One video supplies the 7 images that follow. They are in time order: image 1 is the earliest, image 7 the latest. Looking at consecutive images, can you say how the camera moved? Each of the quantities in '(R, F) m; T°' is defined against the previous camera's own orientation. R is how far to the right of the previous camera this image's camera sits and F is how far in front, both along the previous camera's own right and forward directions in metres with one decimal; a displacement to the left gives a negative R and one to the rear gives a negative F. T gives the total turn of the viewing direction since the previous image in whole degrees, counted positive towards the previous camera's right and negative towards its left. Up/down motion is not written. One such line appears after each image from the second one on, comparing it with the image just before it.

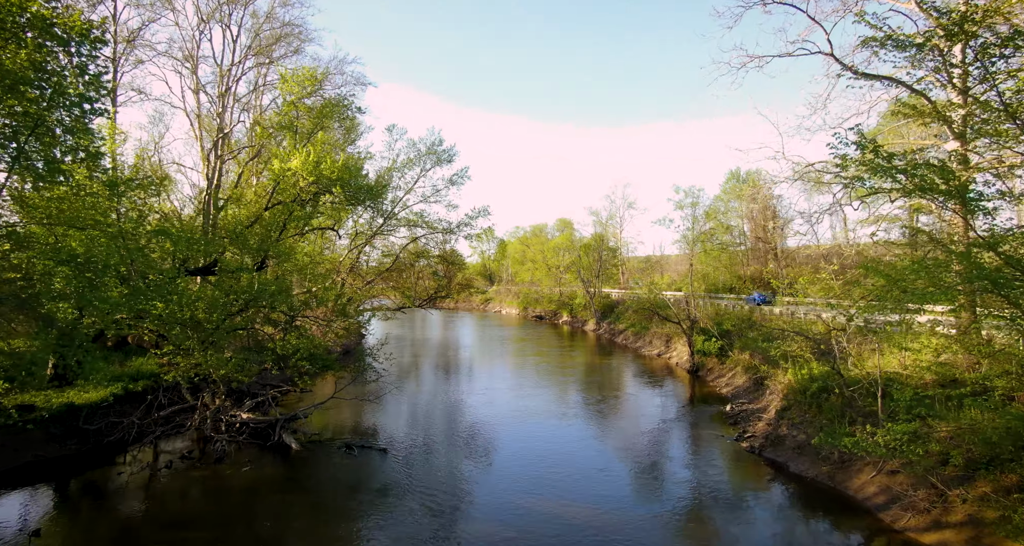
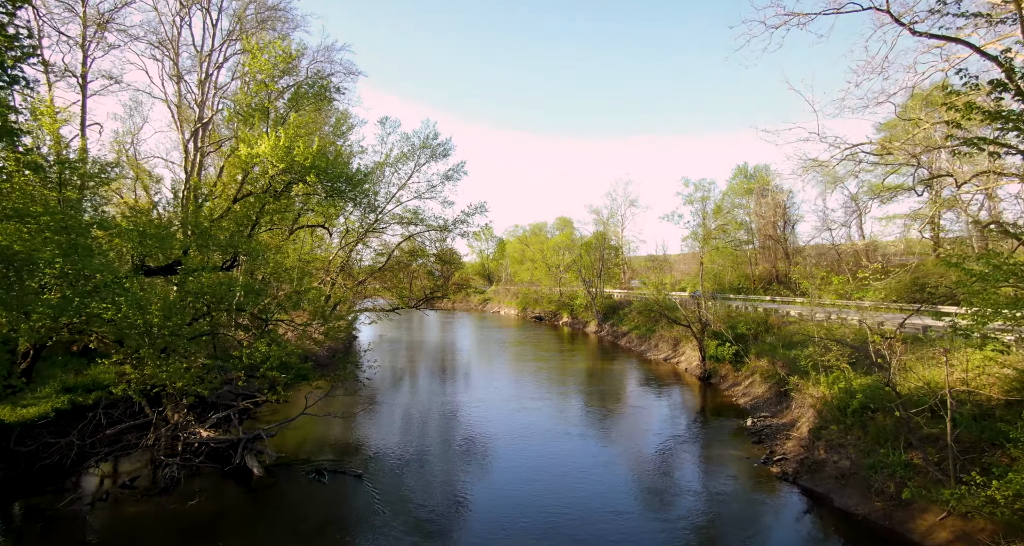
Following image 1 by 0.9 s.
(+0.1, +1.9) m; 0°
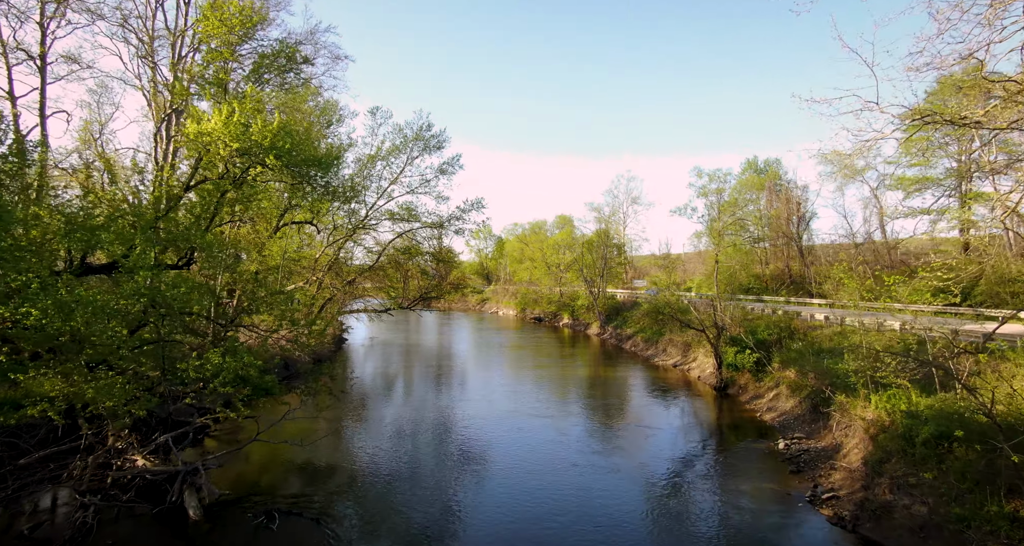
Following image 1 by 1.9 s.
(+0.1, +2.3) m; 0°
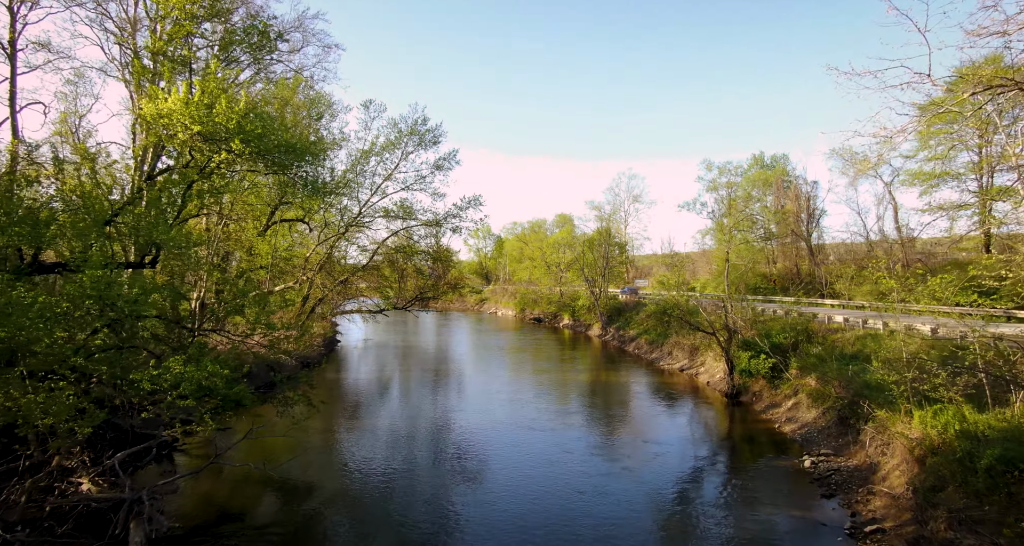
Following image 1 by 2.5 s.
(+0.1, +1.4) m; 0°
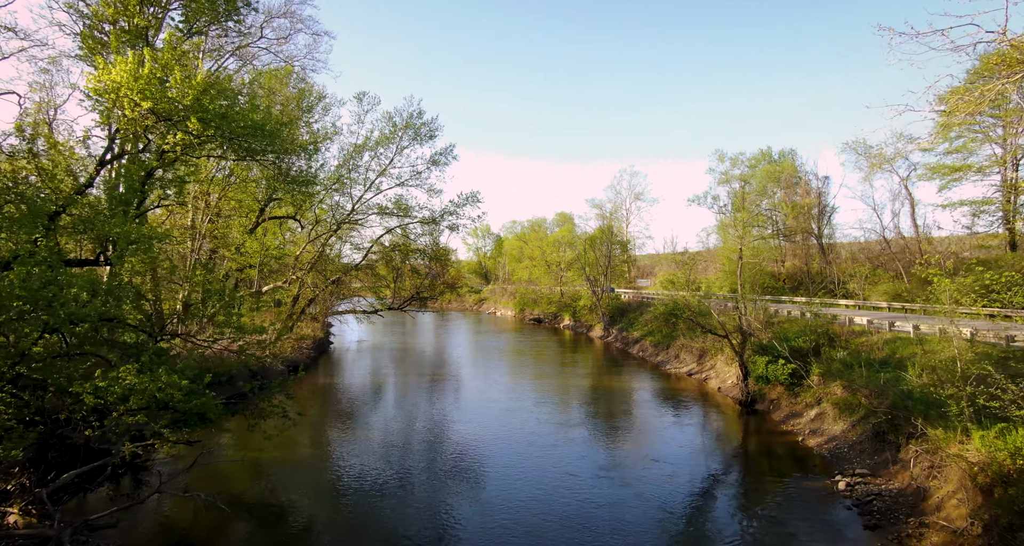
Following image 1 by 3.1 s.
(+0.1, +1.5) m; 0°
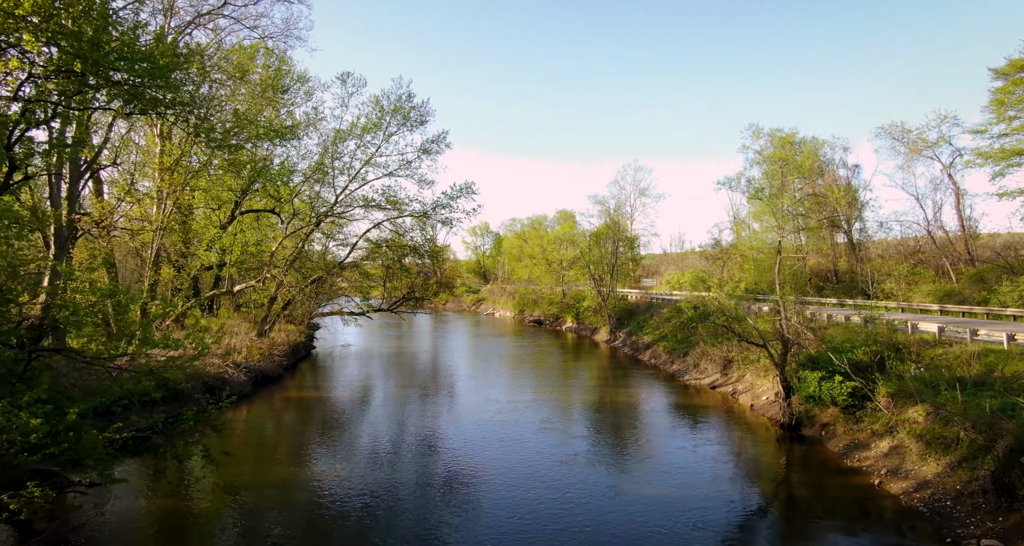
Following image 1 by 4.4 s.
(+0.1, +3.3) m; 0°
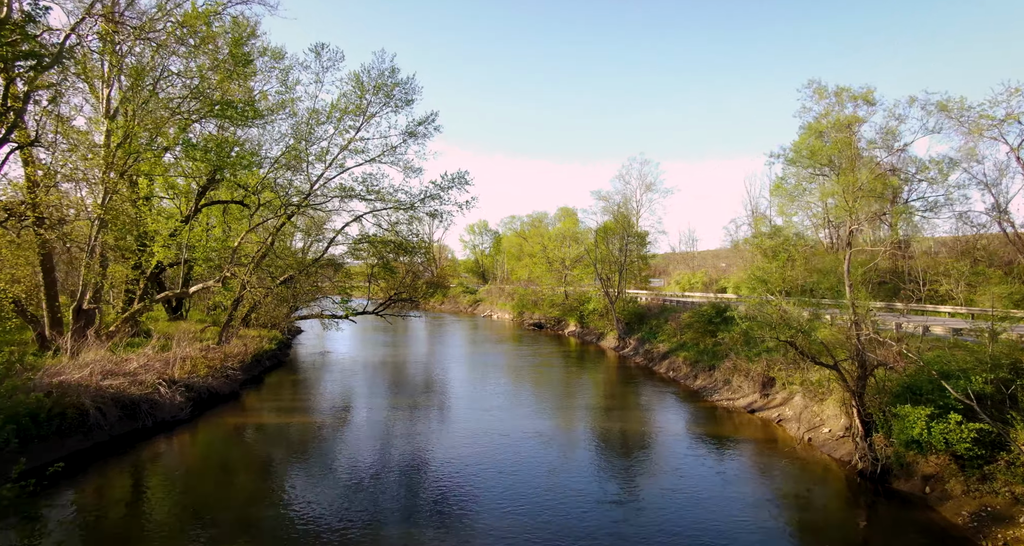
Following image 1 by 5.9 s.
(+0.2, +4.0) m; 0°
